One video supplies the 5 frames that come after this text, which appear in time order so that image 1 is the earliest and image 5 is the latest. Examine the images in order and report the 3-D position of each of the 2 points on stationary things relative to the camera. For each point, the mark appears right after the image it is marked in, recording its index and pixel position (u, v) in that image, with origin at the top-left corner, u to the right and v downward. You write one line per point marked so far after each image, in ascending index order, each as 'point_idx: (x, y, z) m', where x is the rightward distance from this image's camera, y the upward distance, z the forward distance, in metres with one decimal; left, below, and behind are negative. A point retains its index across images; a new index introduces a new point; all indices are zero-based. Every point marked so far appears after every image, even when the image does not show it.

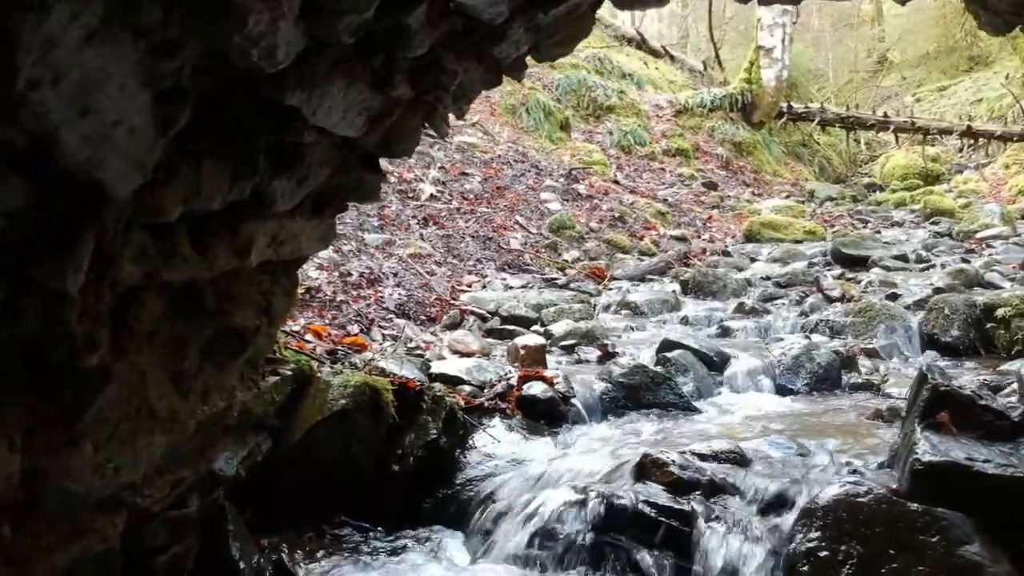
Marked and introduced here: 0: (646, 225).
0: (+2.2, +1.0, +16.2) m
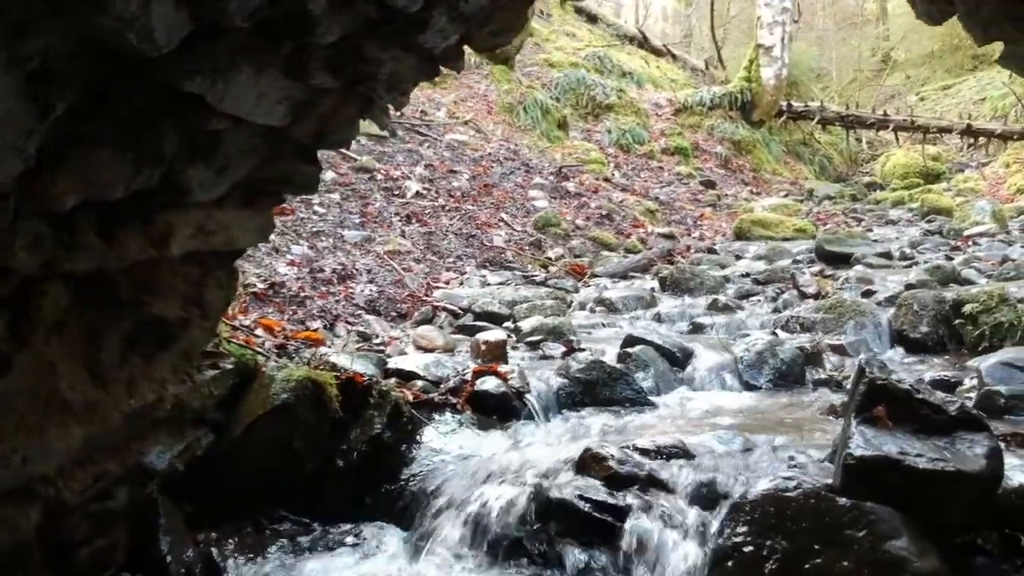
0: (+2.0, +1.0, +16.2) m
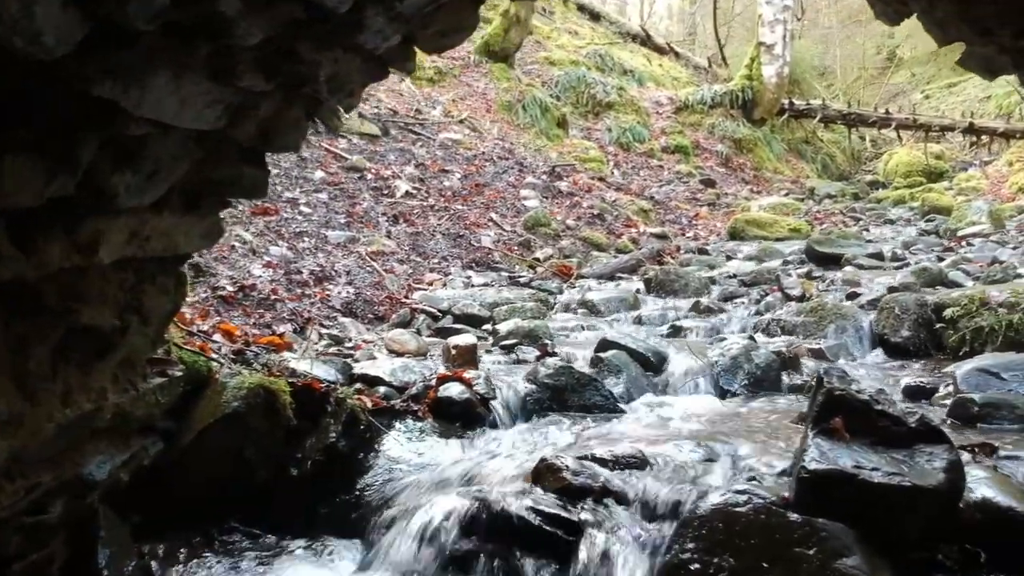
0: (+1.8, +1.0, +16.0) m
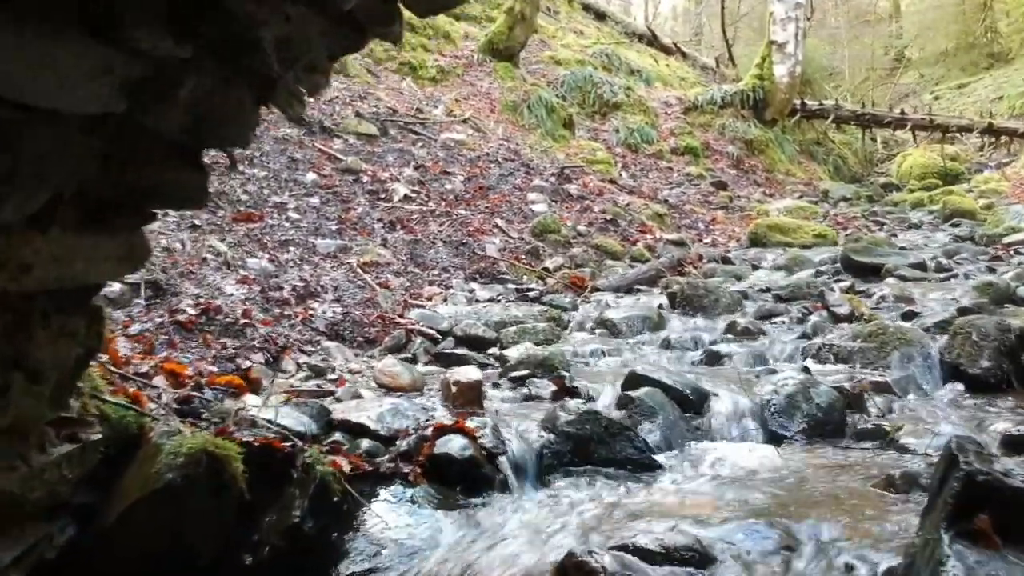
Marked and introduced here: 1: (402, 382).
0: (+1.9, +0.9, +15.0) m
1: (-0.6, -0.6, +6.0) m
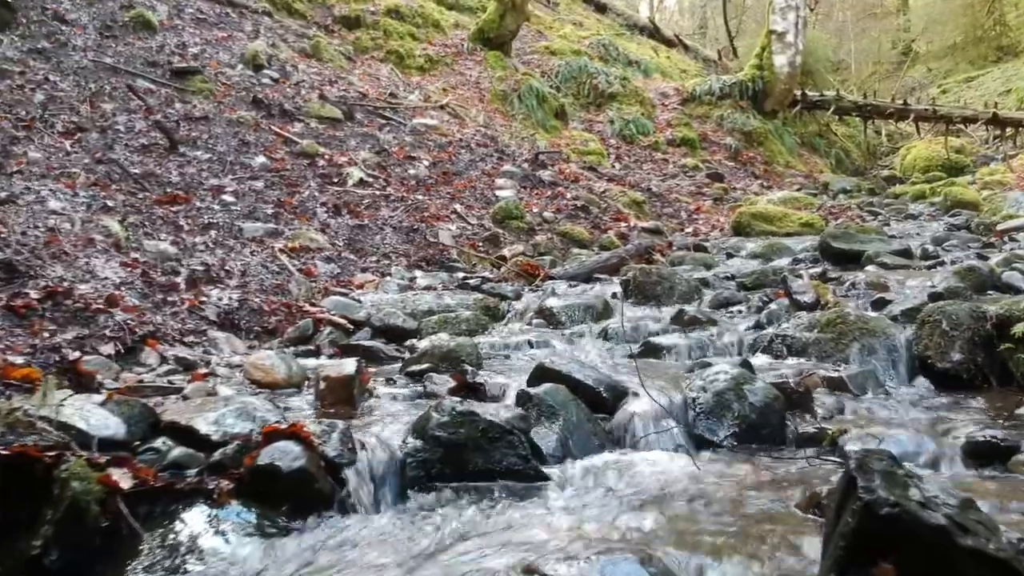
0: (+1.4, +1.0, +14.1) m
1: (-1.2, -0.5, +5.1) m
